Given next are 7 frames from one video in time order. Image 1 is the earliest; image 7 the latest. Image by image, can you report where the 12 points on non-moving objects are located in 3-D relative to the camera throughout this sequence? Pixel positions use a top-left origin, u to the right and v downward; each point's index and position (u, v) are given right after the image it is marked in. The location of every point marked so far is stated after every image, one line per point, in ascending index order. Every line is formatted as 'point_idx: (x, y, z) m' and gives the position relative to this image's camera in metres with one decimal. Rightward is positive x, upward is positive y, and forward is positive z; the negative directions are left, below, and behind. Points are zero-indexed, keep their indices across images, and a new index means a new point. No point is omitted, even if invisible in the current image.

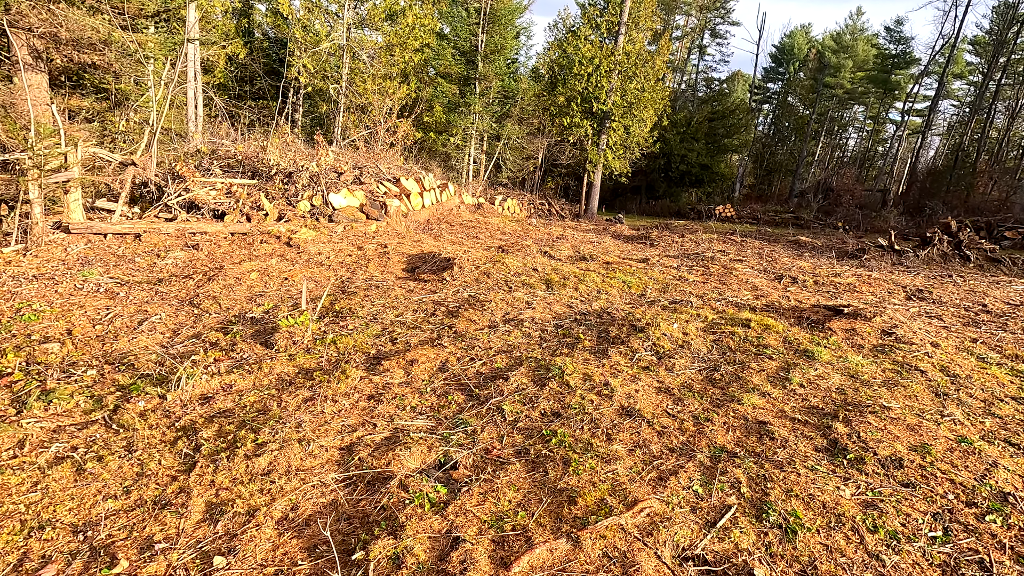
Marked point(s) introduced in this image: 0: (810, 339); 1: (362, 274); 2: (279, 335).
0: (+1.9, -0.3, +3.4) m
1: (-1.5, +0.1, +5.2) m
2: (-1.5, -0.3, +3.5) m
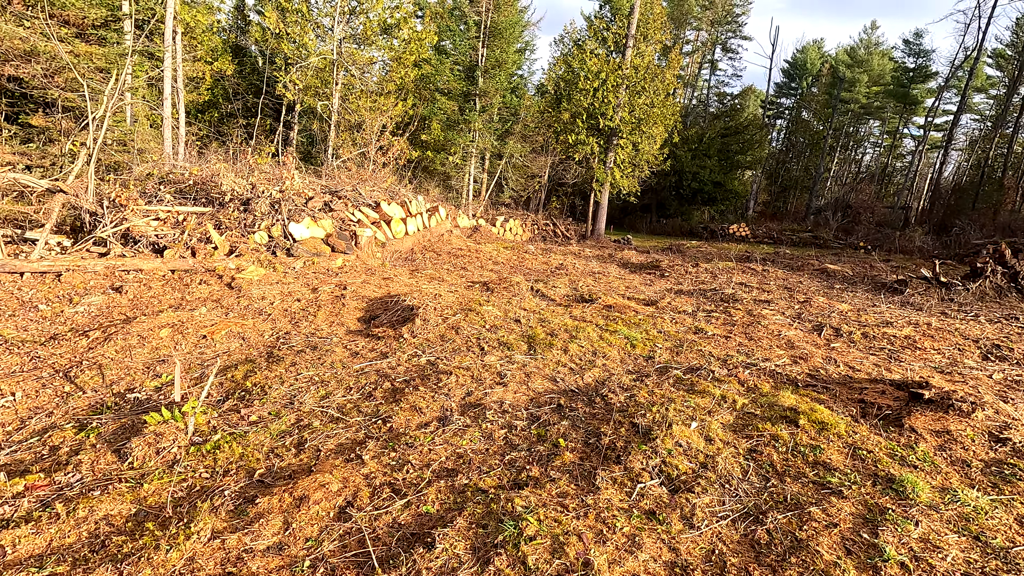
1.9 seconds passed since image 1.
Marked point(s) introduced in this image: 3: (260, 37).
0: (+1.7, -0.7, +2.4) m
1: (-1.6, -0.3, +4.3) m
2: (-1.8, -0.7, +2.5) m
3: (-6.5, +6.6, +13.9) m
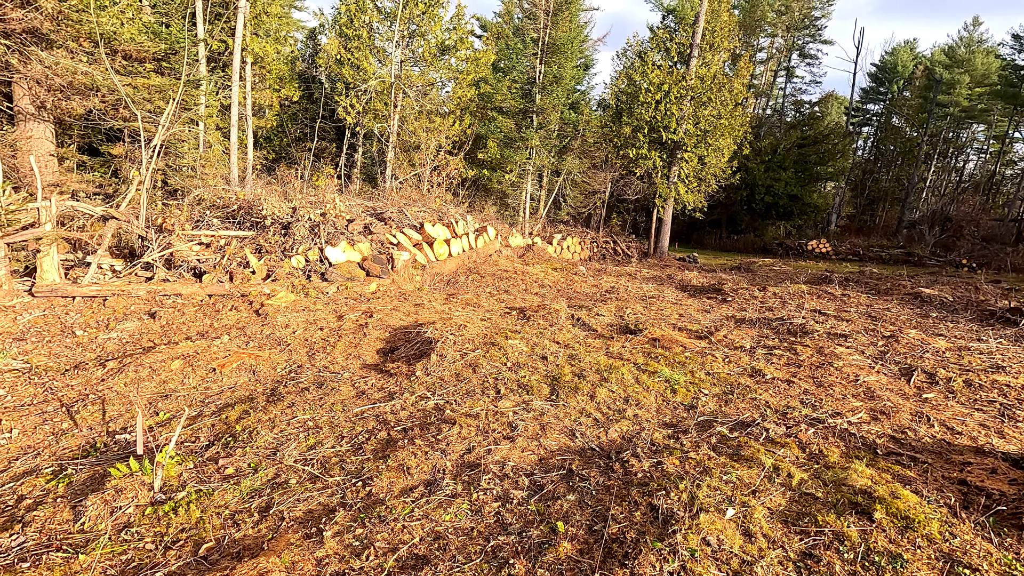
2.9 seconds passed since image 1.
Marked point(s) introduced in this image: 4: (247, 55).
0: (+1.6, -0.9, +1.7) m
1: (-1.5, -0.6, +4.0) m
2: (-1.8, -0.9, +2.3) m
3: (-5.0, +6.1, +14.4) m
4: (-5.9, +5.2, +11.9) m
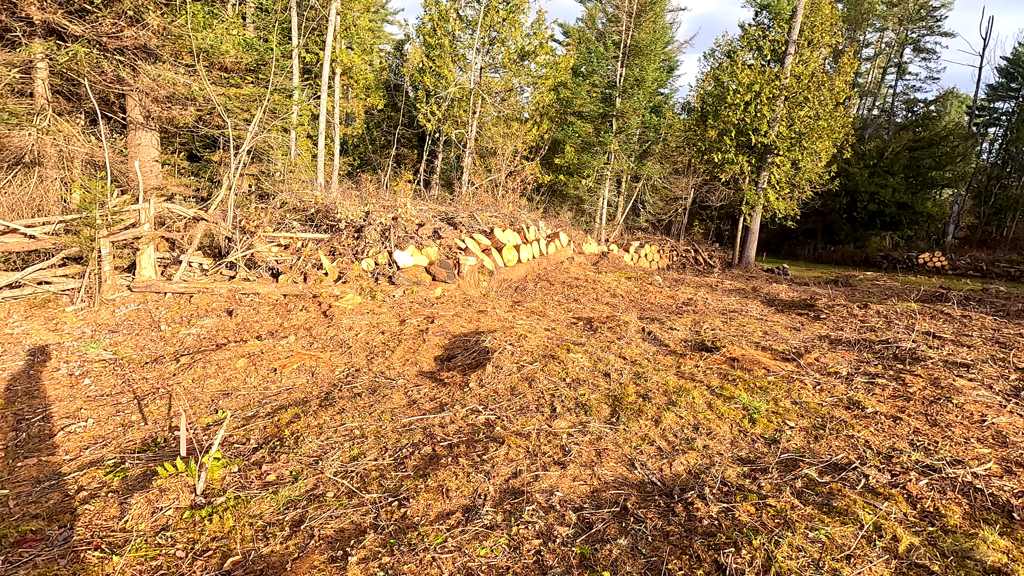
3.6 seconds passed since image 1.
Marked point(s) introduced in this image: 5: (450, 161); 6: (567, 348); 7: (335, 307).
0: (+1.7, -1.0, +1.3) m
1: (-1.0, -0.6, +4.0) m
2: (-1.6, -0.9, +2.3) m
3: (-2.9, +6.0, +14.8) m
4: (-4.1, +5.2, +12.4) m
5: (-1.8, +3.7, +15.5) m
6: (+0.4, -0.5, +4.3) m
7: (-1.8, -0.2, +5.3) m
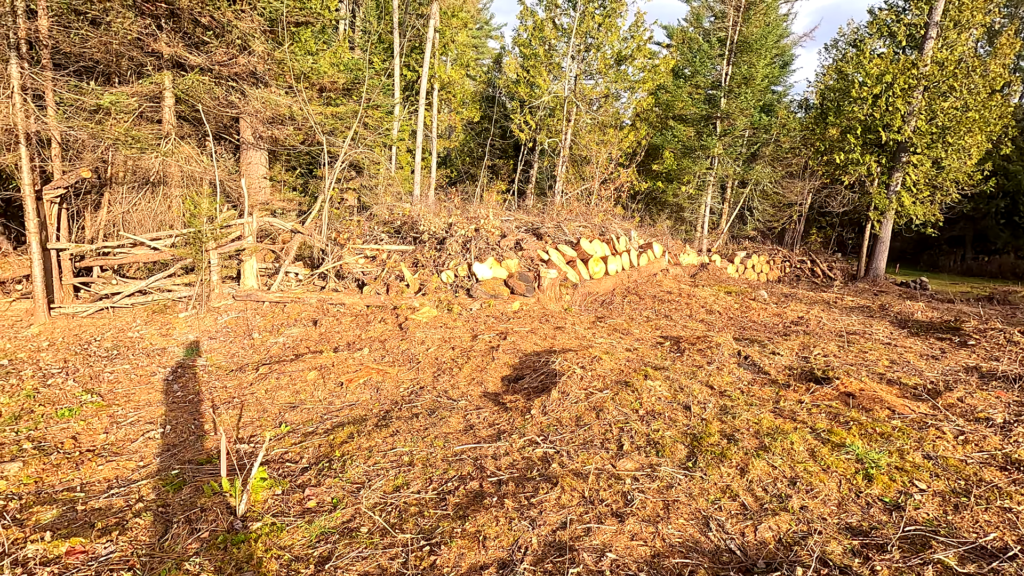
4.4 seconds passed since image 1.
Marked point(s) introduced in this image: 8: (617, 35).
0: (+1.6, -1.1, +0.7) m
1: (-0.5, -0.7, +3.9) m
2: (-1.4, -1.0, +2.3) m
3: (-0.2, +5.7, +14.9) m
4: (-1.9, +5.0, +12.8) m
5: (+0.9, +3.4, +15.4) m
6: (+1.0, -0.6, +3.9) m
7: (-1.0, -0.3, +5.3) m
8: (+2.6, +6.1, +12.9) m
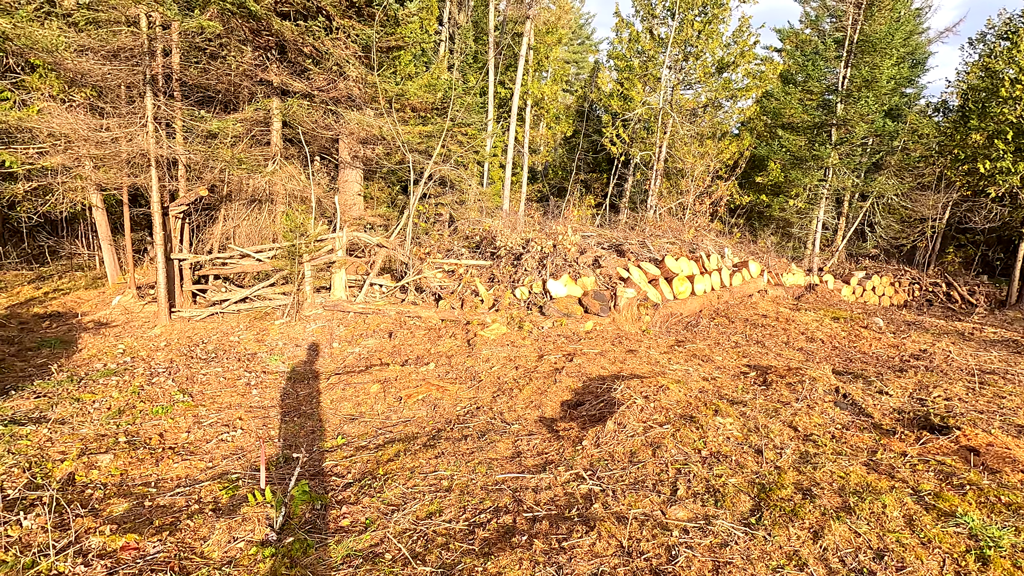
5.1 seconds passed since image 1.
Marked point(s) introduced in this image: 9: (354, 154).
0: (+1.4, -1.2, +0.3) m
1: (-0.1, -0.8, +3.8) m
2: (-1.3, -1.0, +2.4) m
3: (+2.3, +5.3, +14.8) m
4: (+0.3, +4.6, +12.9) m
5: (+3.5, +2.9, +15.0) m
6: (+1.4, -0.8, +3.5) m
7: (-0.3, -0.5, +5.3) m
8: (+4.8, +5.7, +12.3) m
9: (-2.4, +2.0, +8.0) m
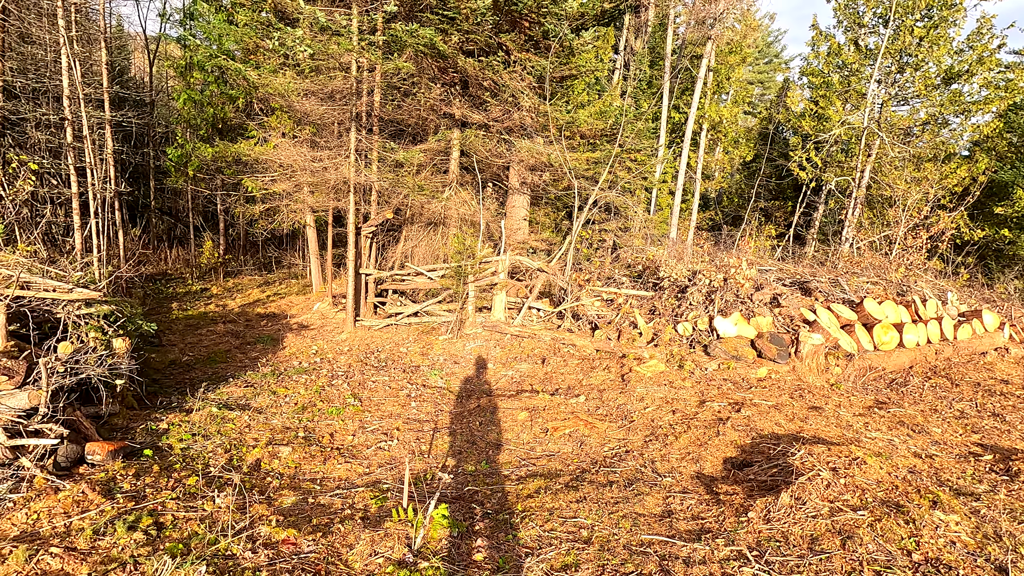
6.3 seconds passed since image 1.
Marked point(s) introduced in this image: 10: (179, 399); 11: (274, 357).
0: (+1.3, -1.3, -0.4) m
1: (+0.9, -1.1, +3.4) m
2: (-0.6, -1.1, +2.5) m
3: (+6.9, +4.3, +13.4) m
4: (+4.4, +3.9, +12.3) m
5: (+7.9, +1.9, +13.2) m
6: (+2.2, -1.1, +2.8) m
7: (+1.2, -0.8, +5.0) m
8: (+8.5, +4.7, +10.4) m
9: (+0.2, +1.7, +8.2) m
10: (-2.6, -0.9, +4.2) m
11: (-2.7, -0.8, +6.0) m
